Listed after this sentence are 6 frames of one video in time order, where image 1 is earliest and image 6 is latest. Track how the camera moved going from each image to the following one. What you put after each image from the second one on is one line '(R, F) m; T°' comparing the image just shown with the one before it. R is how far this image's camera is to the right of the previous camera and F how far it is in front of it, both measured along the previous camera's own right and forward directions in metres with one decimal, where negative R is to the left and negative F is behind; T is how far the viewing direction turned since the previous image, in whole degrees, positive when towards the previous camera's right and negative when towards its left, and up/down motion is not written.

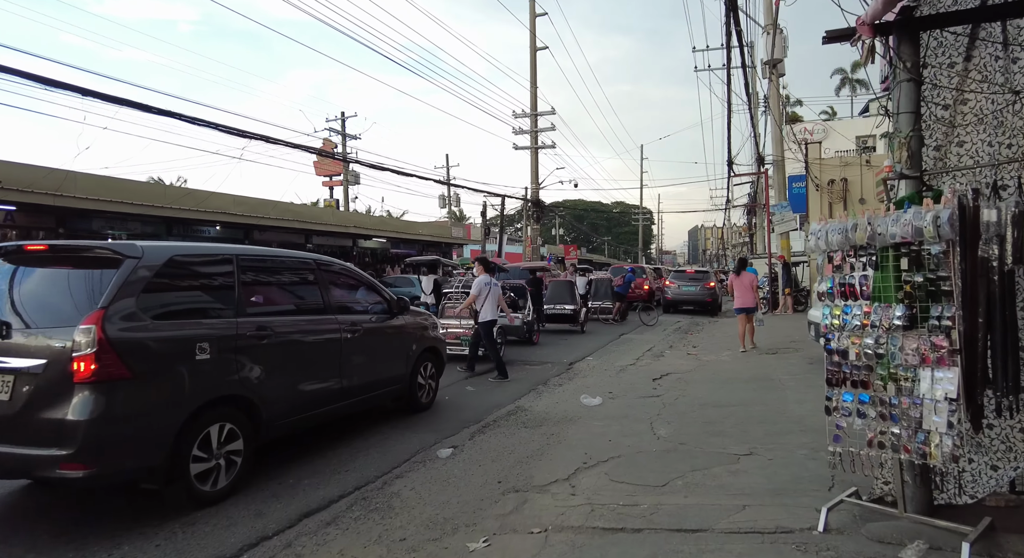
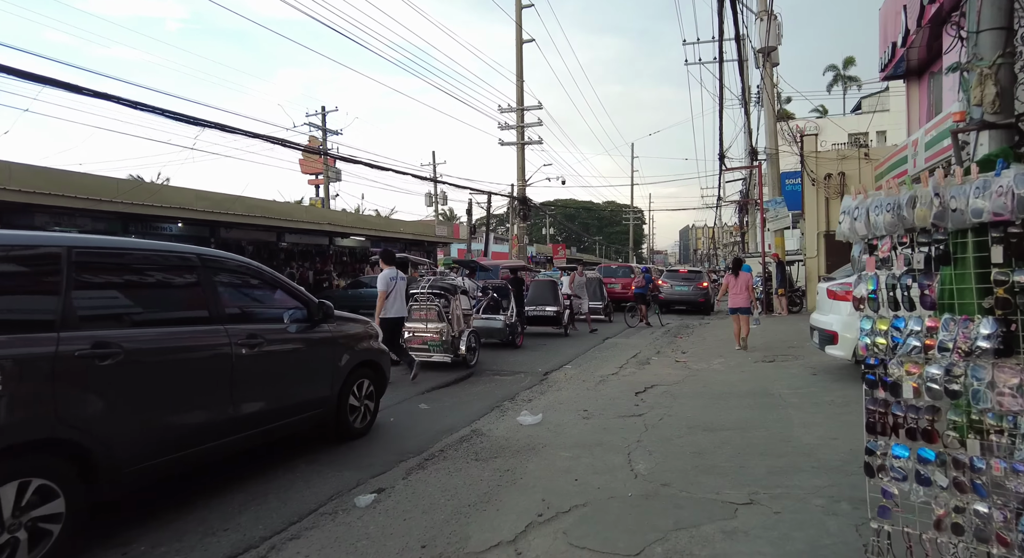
(+0.4, +1.0) m; +1°
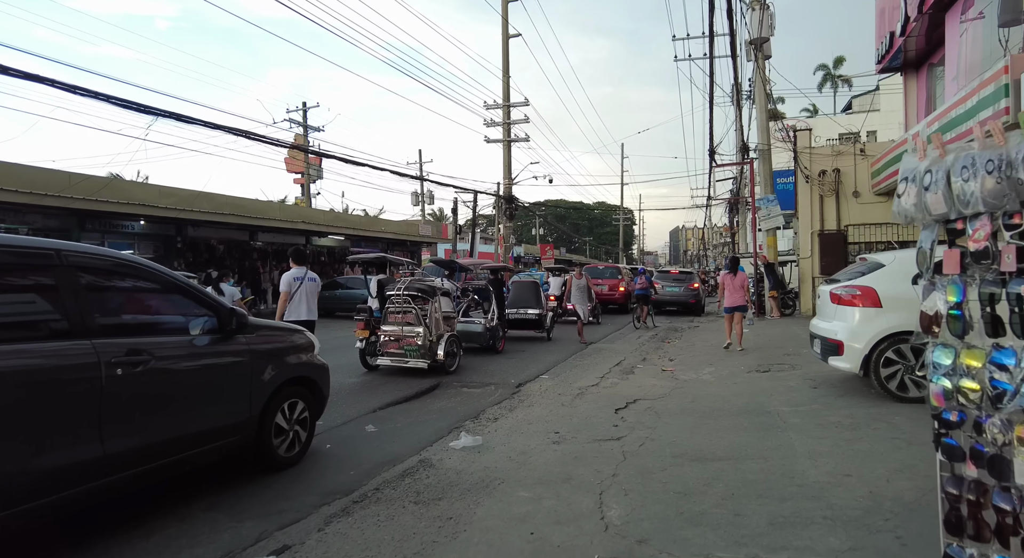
(+0.3, +0.9) m; +1°
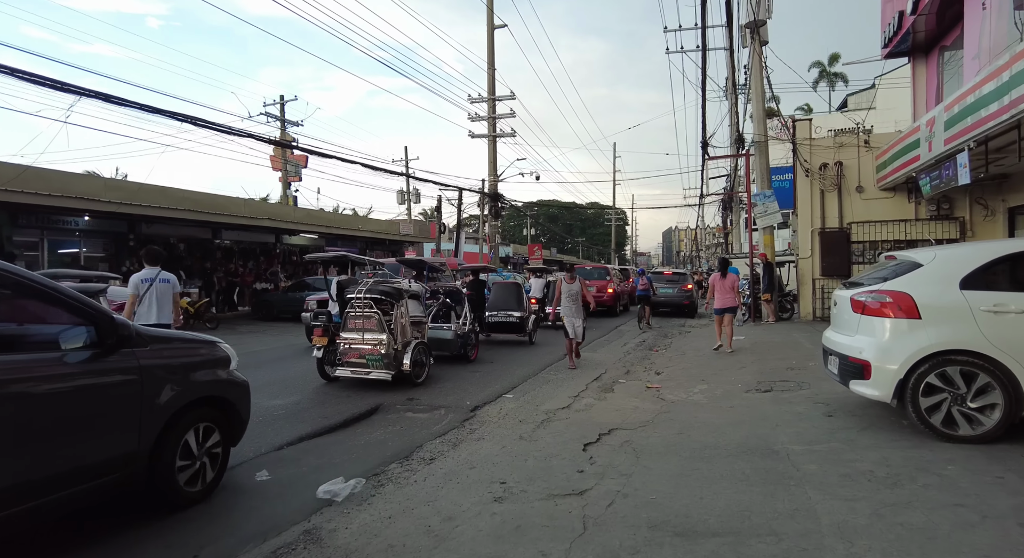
(+0.4, +1.3) m; +1°
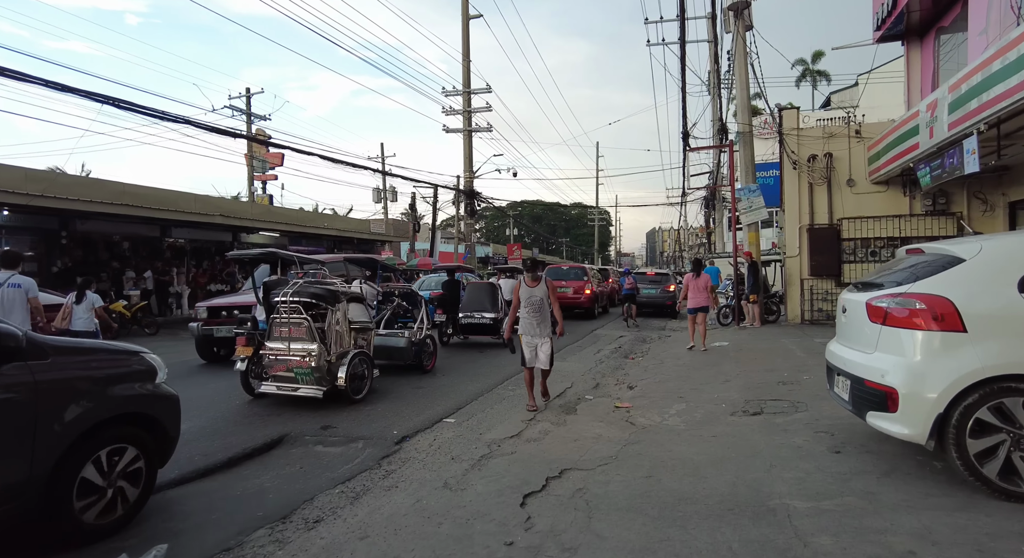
(+0.5, +1.2) m; +1°
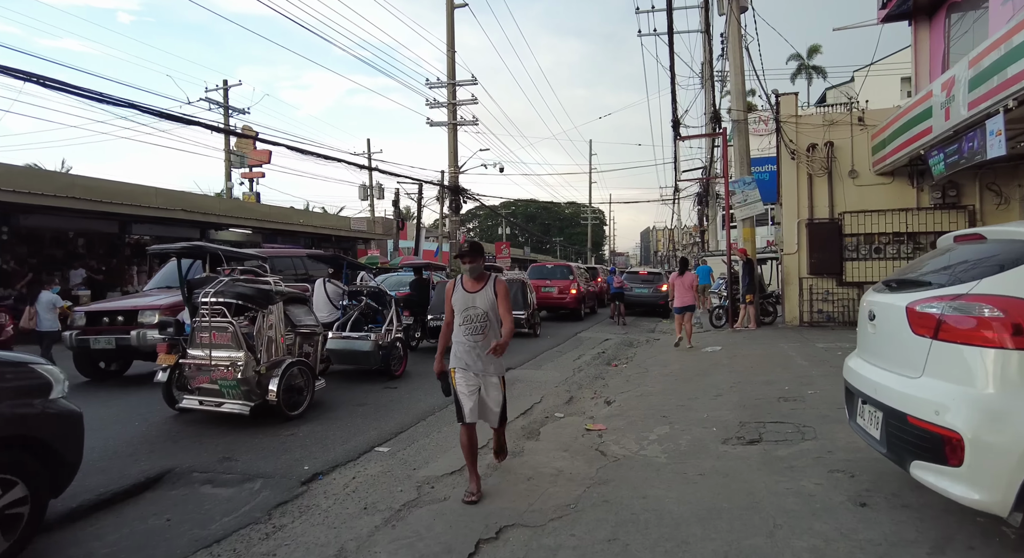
(+0.4, +1.1) m; 0°
